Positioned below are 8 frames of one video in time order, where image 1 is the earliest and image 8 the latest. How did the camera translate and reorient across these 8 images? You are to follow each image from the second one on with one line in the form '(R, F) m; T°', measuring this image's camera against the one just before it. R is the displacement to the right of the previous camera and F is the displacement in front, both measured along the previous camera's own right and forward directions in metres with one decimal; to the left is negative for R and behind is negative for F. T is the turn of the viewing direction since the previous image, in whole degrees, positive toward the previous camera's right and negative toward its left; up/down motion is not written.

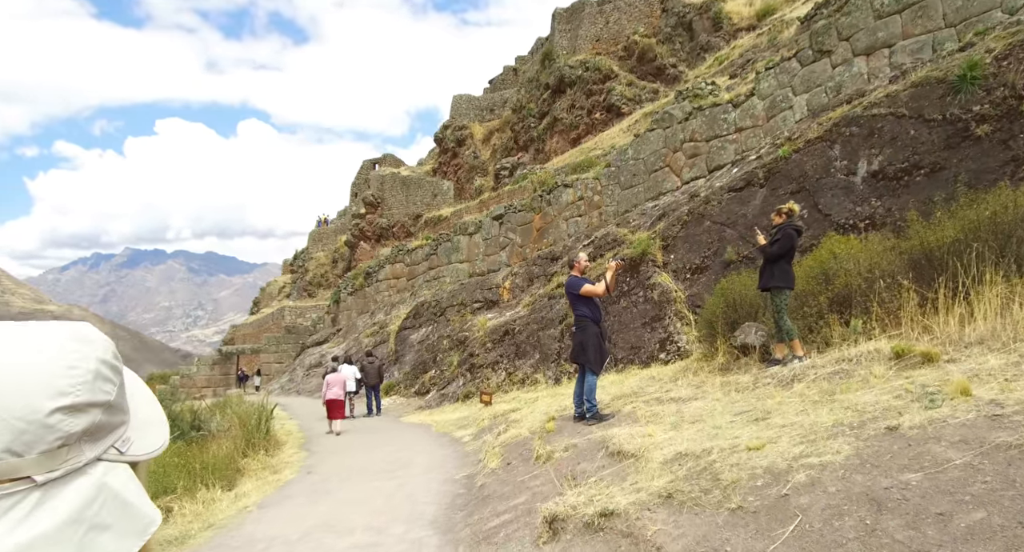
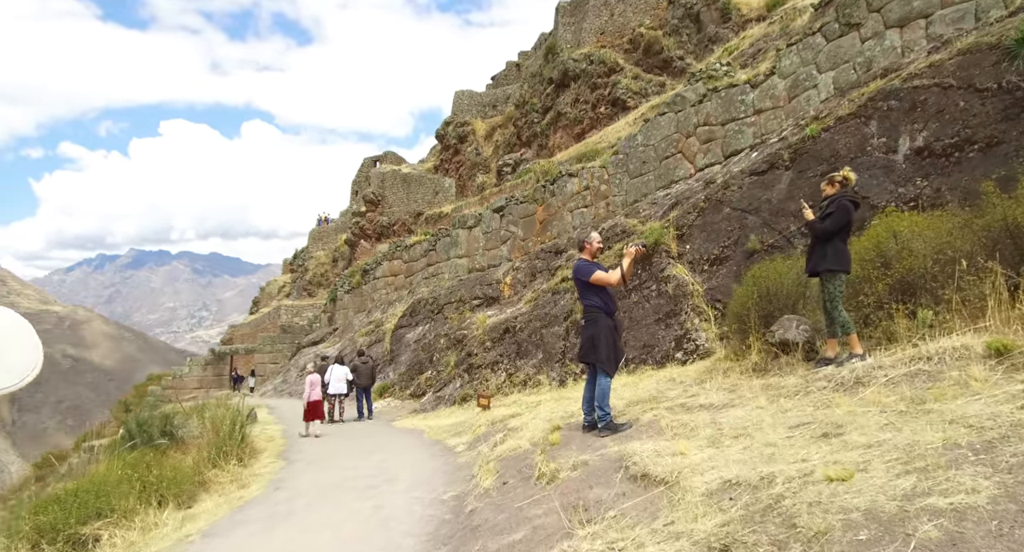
(0.0, +0.9) m; 0°
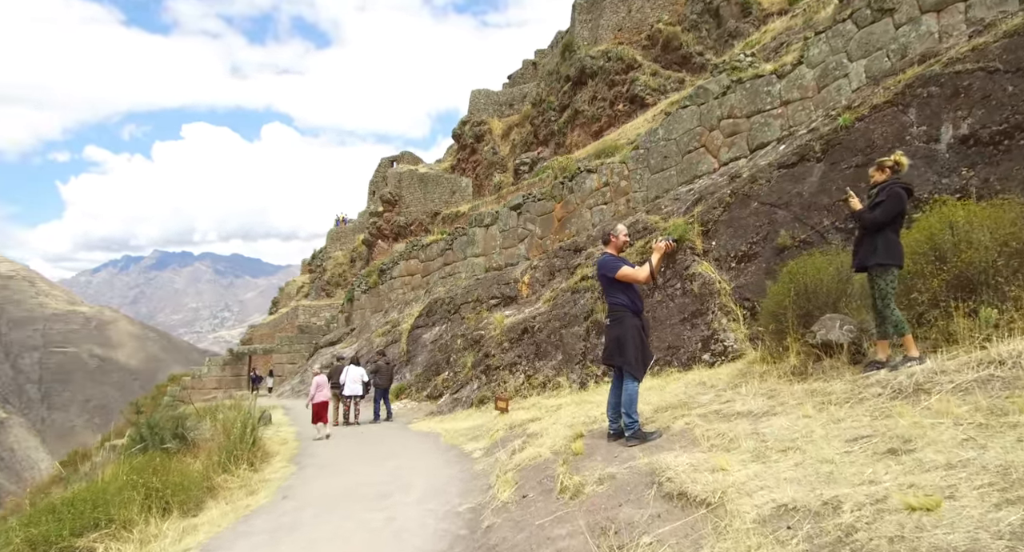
(0.0, +0.3) m; -2°
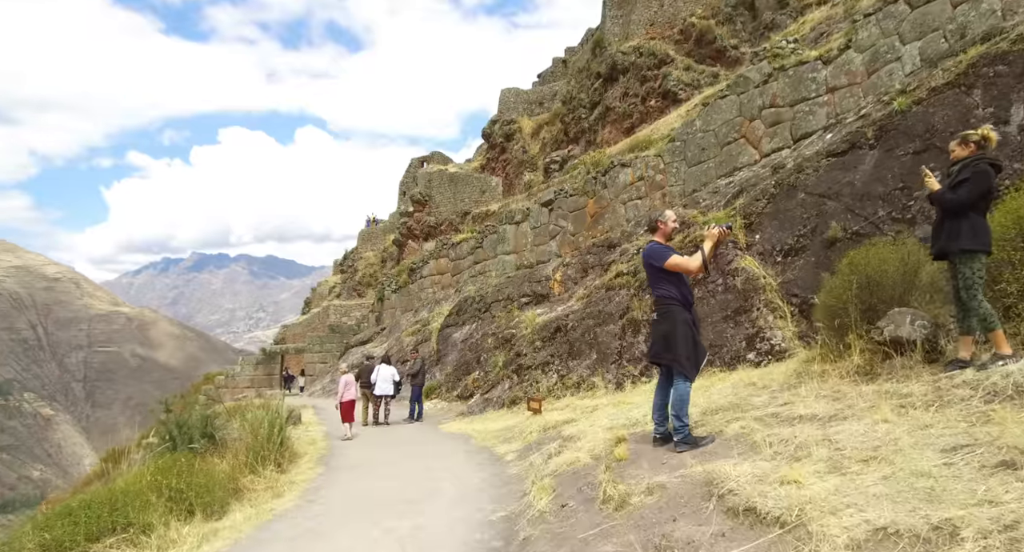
(0.0, +0.3) m; -3°
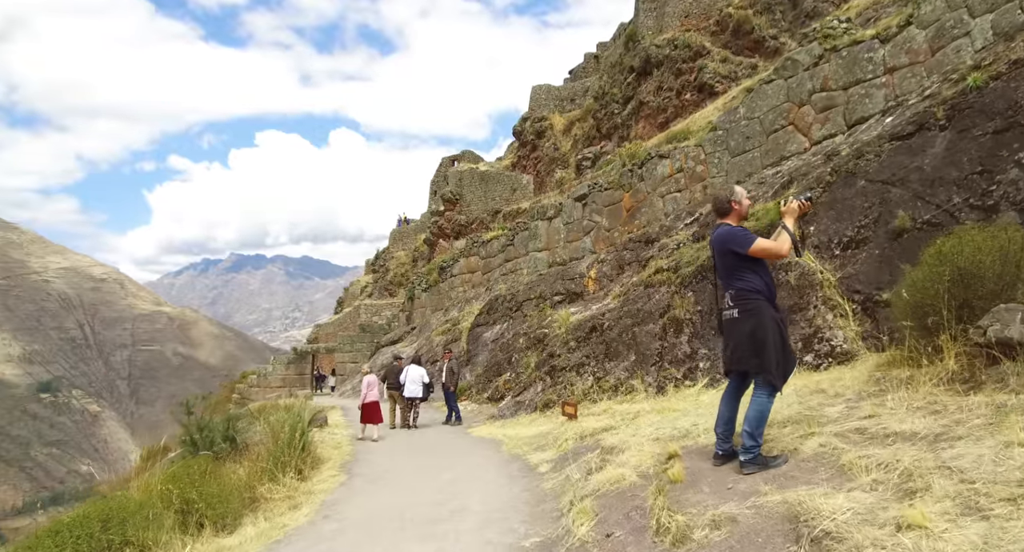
(0.0, +0.5) m; -3°
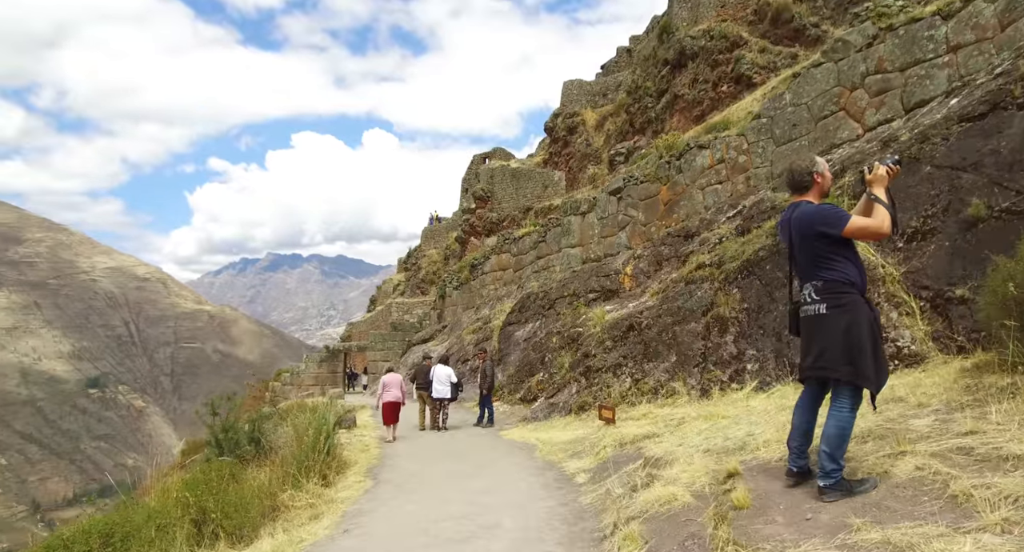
(0.0, +0.5) m; -3°
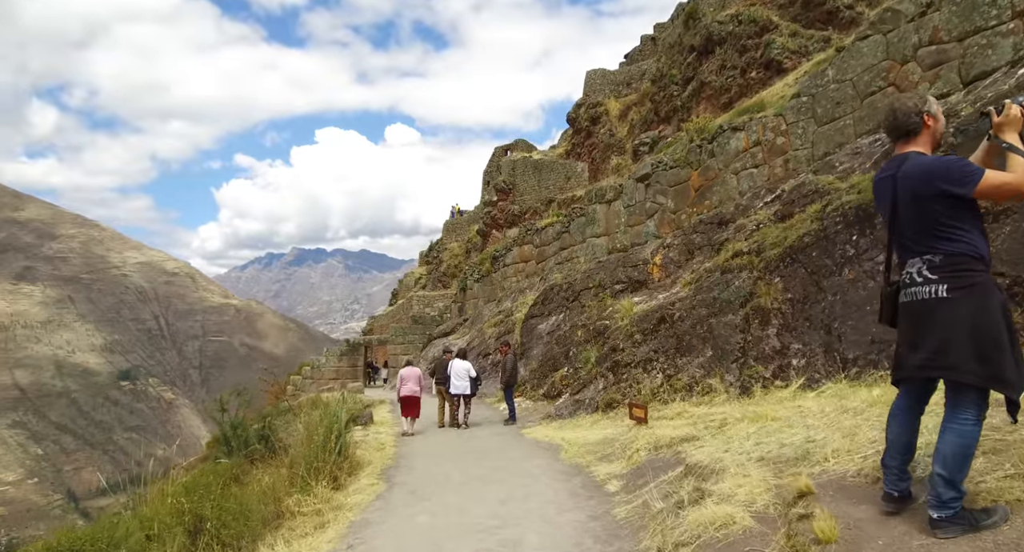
(0.0, +0.6) m; -2°
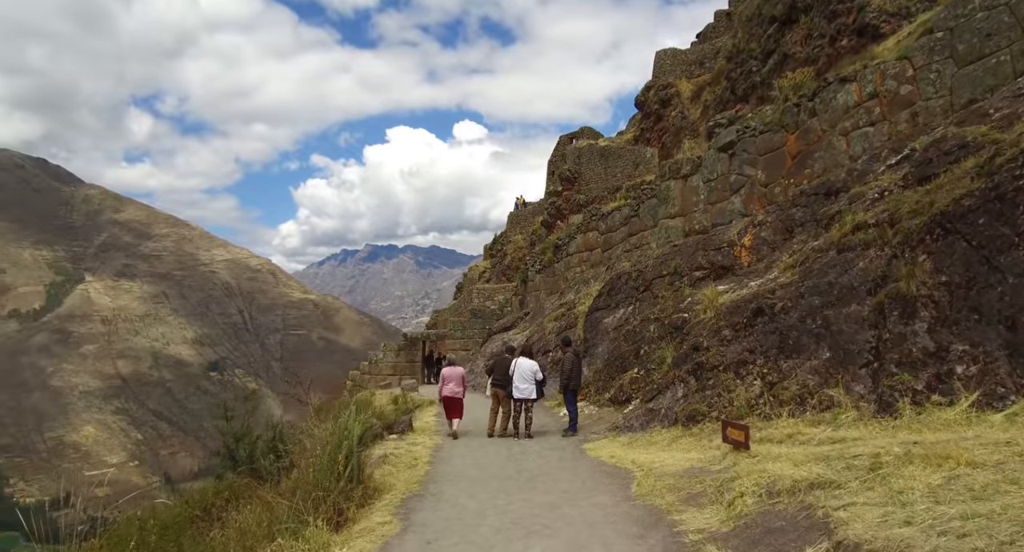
(+0.1, +1.7) m; -6°
